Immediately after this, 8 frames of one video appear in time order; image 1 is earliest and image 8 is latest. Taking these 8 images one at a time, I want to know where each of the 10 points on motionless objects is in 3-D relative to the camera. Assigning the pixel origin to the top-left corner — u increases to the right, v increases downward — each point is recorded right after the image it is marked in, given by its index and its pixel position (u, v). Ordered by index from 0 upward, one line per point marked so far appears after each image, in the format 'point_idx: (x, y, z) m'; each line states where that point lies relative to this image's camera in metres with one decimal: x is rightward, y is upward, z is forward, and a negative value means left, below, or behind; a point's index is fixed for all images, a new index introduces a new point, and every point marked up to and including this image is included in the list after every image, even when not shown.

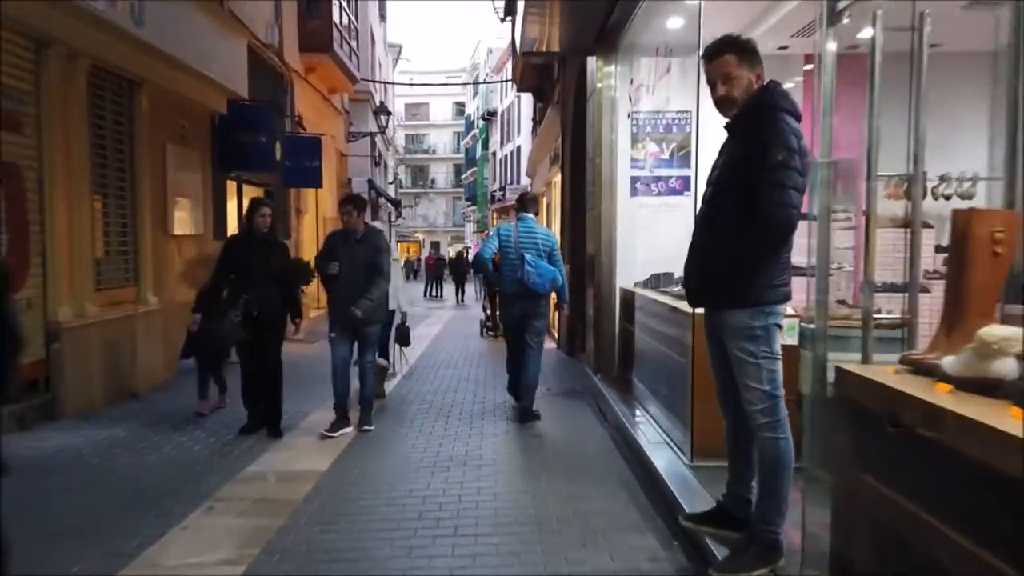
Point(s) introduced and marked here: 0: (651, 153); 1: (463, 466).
0: (+1.4, +1.4, +7.3) m
1: (-0.4, -1.3, +5.3) m
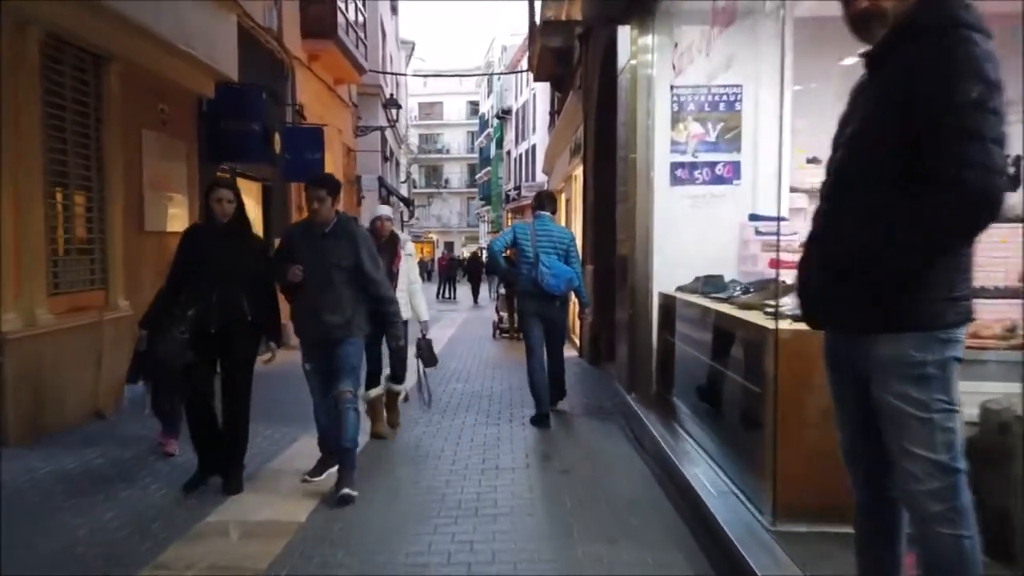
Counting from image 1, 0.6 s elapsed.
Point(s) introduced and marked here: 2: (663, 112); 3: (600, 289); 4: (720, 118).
0: (+1.6, +1.3, +6.3) m
1: (-0.2, -1.3, +4.3) m
2: (+1.4, +1.6, +6.7) m
3: (+1.2, 0.0, +10.2) m
4: (+1.7, +1.4, +6.2) m
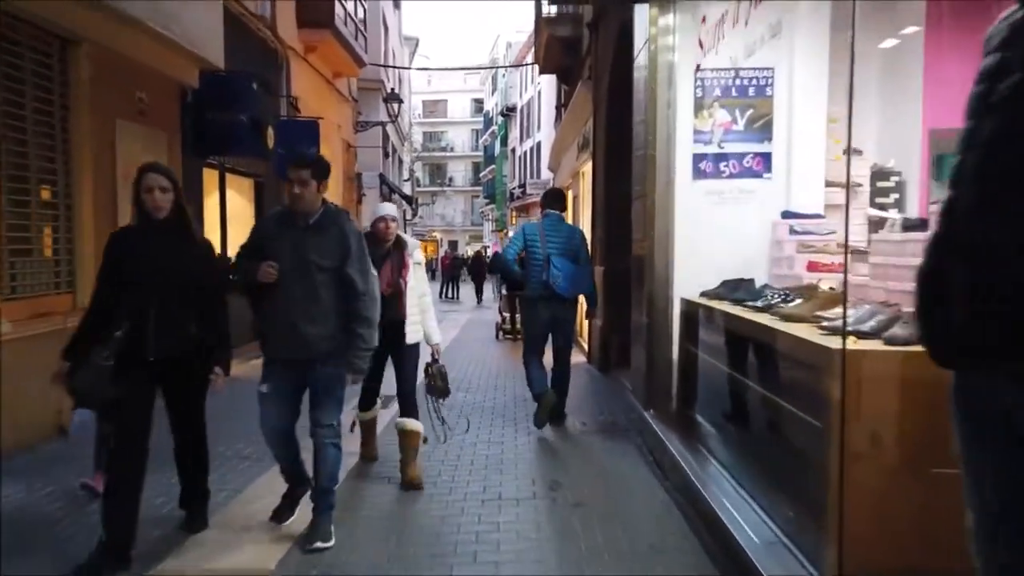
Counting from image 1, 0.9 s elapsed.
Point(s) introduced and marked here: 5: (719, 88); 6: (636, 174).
0: (+1.6, +1.3, +5.6) m
1: (-0.2, -1.4, +3.7) m
2: (+1.4, +1.6, +6.0) m
3: (+1.3, 0.0, +9.6) m
4: (+1.8, +1.4, +5.5) m
5: (+1.6, +1.5, +5.7) m
6: (+1.2, +1.1, +6.9) m
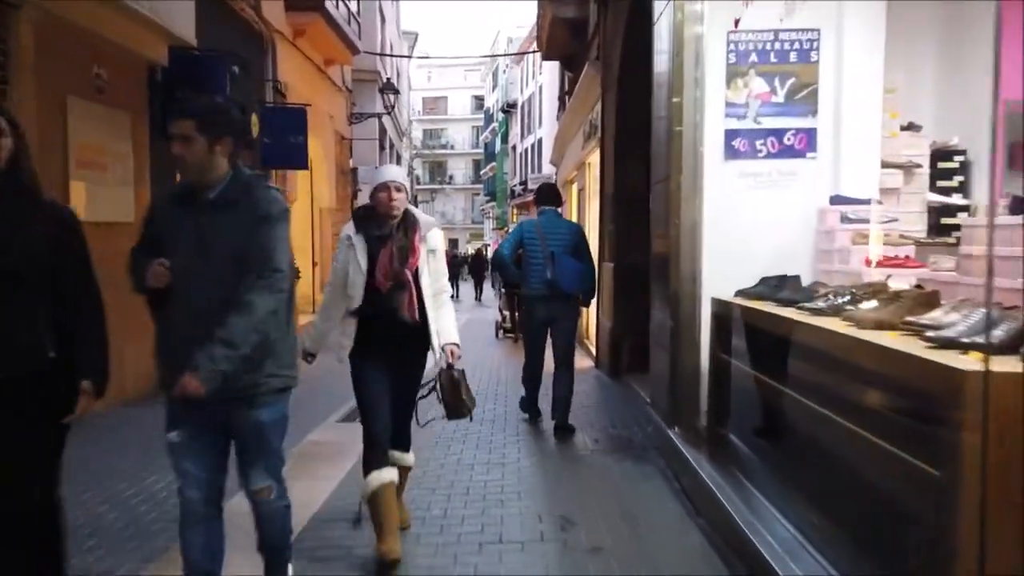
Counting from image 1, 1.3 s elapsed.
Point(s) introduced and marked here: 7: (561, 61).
0: (+1.6, +1.3, +4.9) m
1: (-0.2, -1.4, +2.9) m
2: (+1.4, +1.6, +5.2) m
3: (+1.3, 0.0, +8.8) m
4: (+1.8, +1.4, +4.7) m
5: (+1.6, +1.6, +4.9) m
6: (+1.2, +1.1, +6.1) m
7: (+0.9, +4.3, +13.8) m
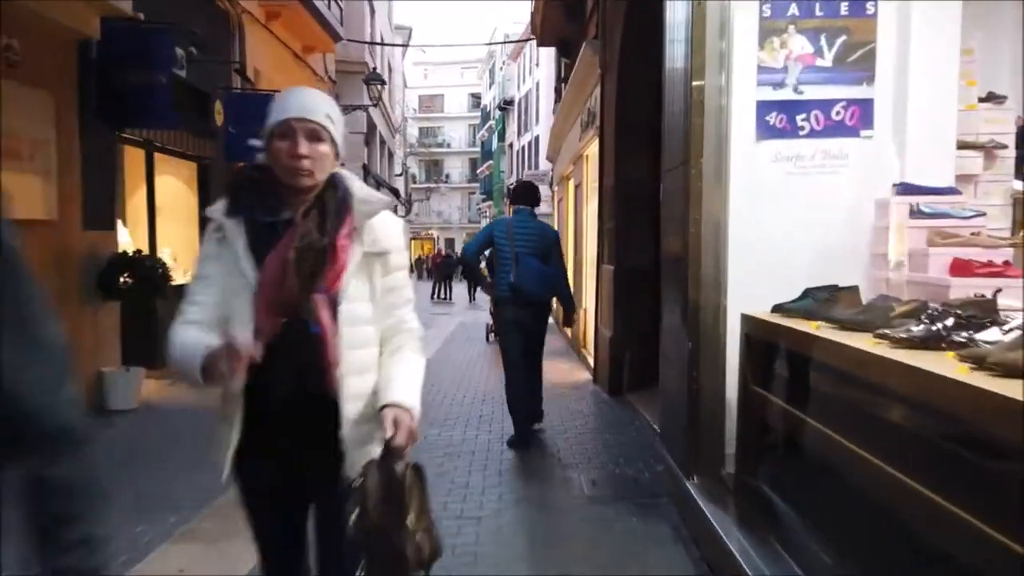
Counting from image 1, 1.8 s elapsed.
0: (+1.5, +1.2, +3.9) m
1: (-0.3, -1.4, +1.9) m
2: (+1.3, +1.5, +4.2) m
3: (+1.2, -0.1, +7.8) m
4: (+1.7, +1.3, +3.7) m
5: (+1.5, +1.5, +3.9) m
6: (+1.1, +1.0, +5.1) m
7: (+0.8, +4.2, +12.8) m
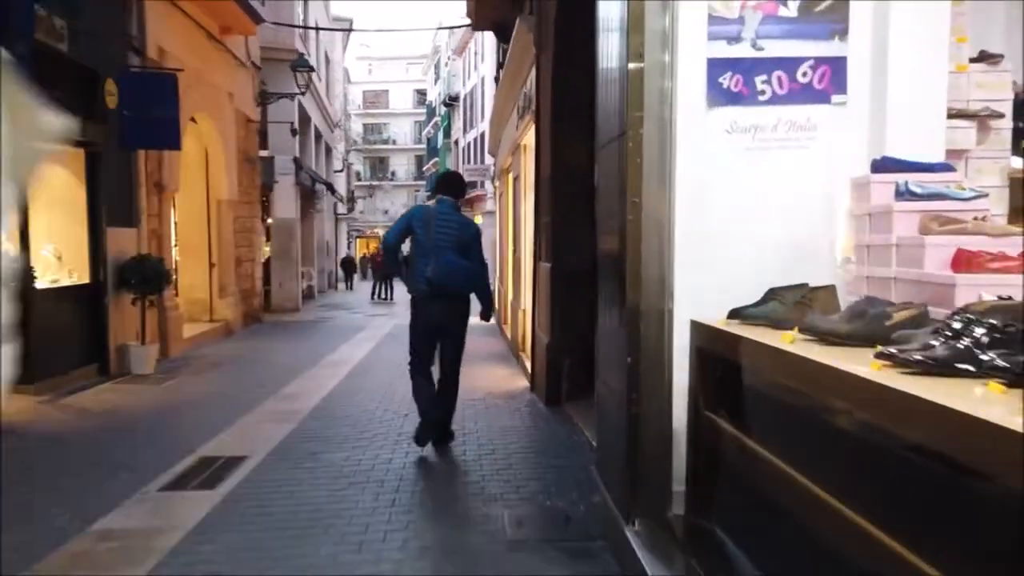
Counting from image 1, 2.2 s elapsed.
0: (+1.1, +1.2, +3.2) m
1: (-0.6, -1.4, +1.1) m
2: (+0.8, +1.5, +3.5) m
3: (+0.5, -0.1, +7.1) m
4: (+1.2, +1.3, +3.0) m
5: (+1.0, +1.5, +3.2) m
6: (+0.5, +1.0, +4.3) m
7: (-0.3, +4.2, +12.0) m
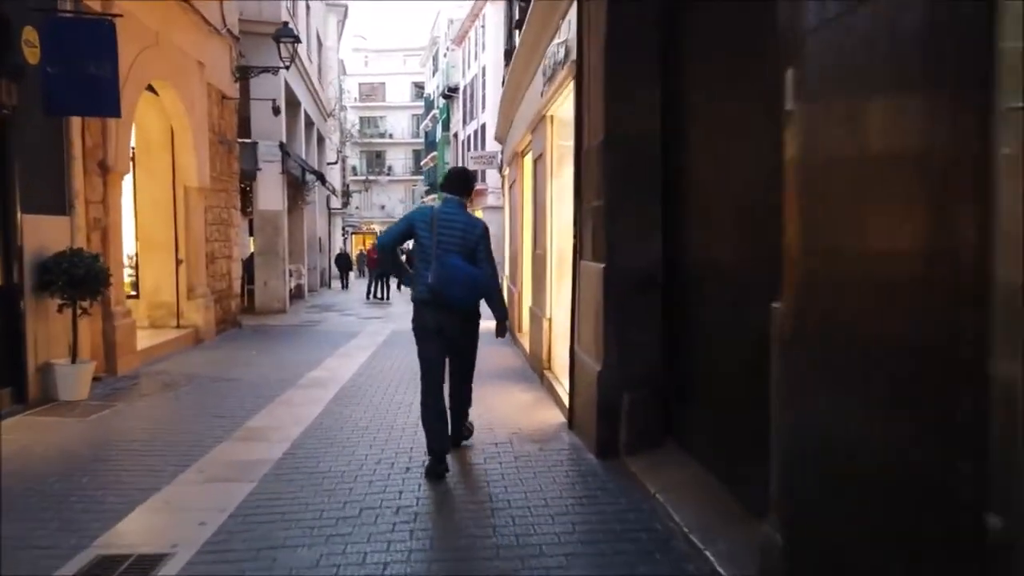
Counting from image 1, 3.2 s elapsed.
0: (+1.4, +1.1, +1.3) m
1: (-0.3, -1.5, -0.8) m
2: (+1.1, +1.4, +1.7) m
3: (+0.7, -0.1, +5.2) m
4: (+1.5, +1.3, +1.2) m
5: (+1.3, +1.4, +1.3) m
6: (+0.8, +0.9, +2.5) m
7: (0.0, +4.2, +10.1) m
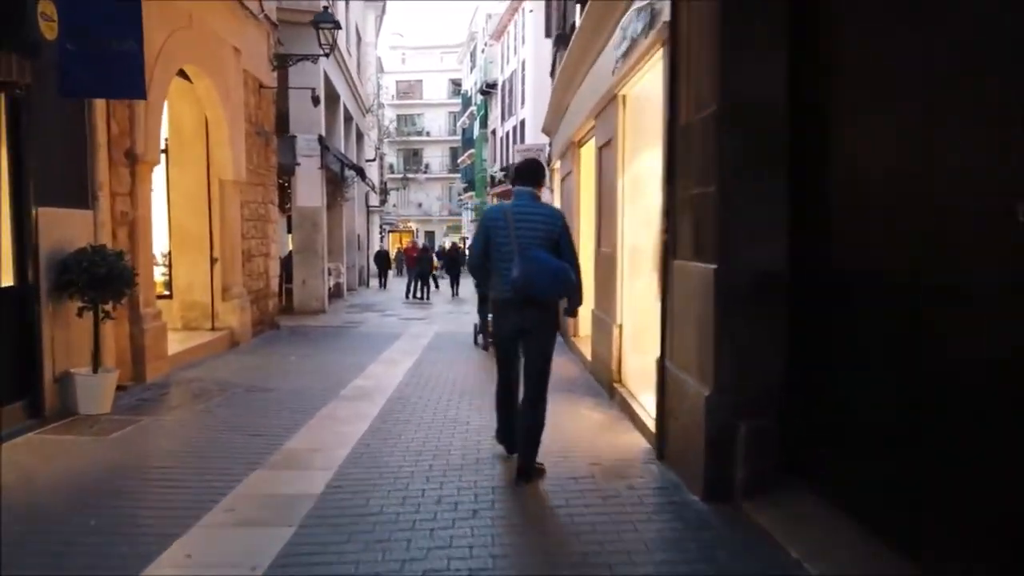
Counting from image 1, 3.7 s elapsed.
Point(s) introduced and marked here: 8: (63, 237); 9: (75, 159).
0: (+1.7, +1.1, +0.3) m
1: (-0.1, -1.6, -1.7) m
2: (+1.5, +1.4, +0.7) m
3: (+1.3, -0.2, +4.3) m
4: (+1.9, +1.2, +0.2) m
5: (+1.7, +1.4, +0.3) m
6: (+1.2, +0.9, +1.5) m
7: (+0.7, +4.2, +9.2) m
8: (-4.0, +0.4, +6.5) m
9: (-4.1, +1.2, +6.8) m
